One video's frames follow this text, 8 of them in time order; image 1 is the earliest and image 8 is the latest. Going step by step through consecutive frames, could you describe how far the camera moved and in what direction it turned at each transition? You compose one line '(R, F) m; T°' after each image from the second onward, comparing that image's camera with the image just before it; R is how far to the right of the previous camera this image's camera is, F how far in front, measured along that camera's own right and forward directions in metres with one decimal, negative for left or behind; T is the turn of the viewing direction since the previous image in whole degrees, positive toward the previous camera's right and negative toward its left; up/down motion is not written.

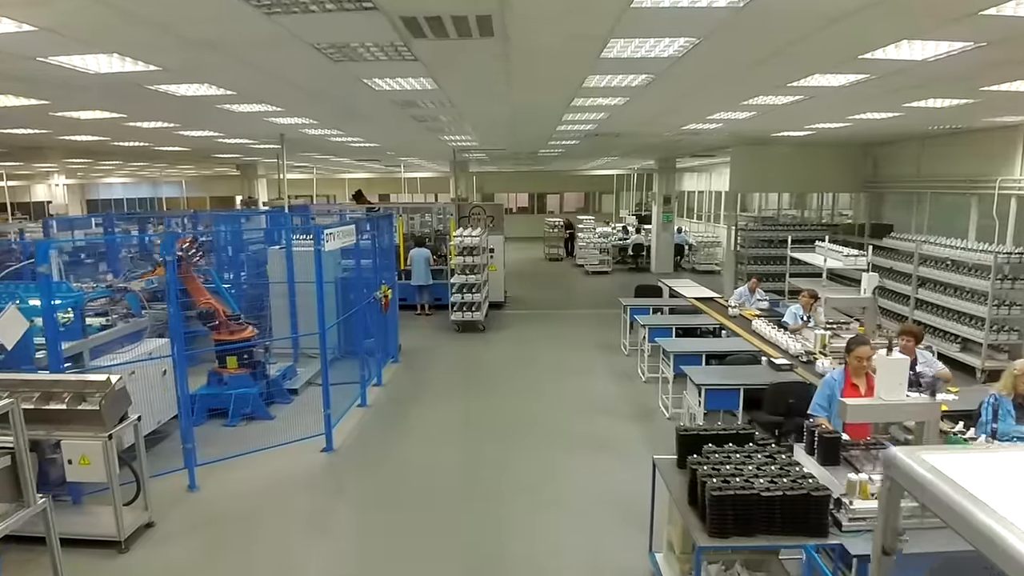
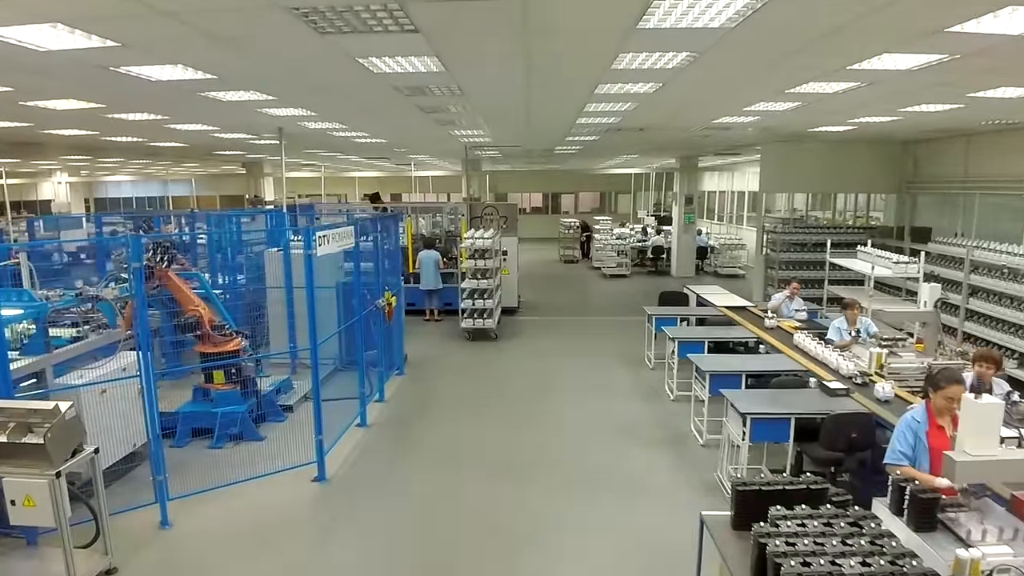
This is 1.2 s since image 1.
(0.0, +0.6) m; -1°
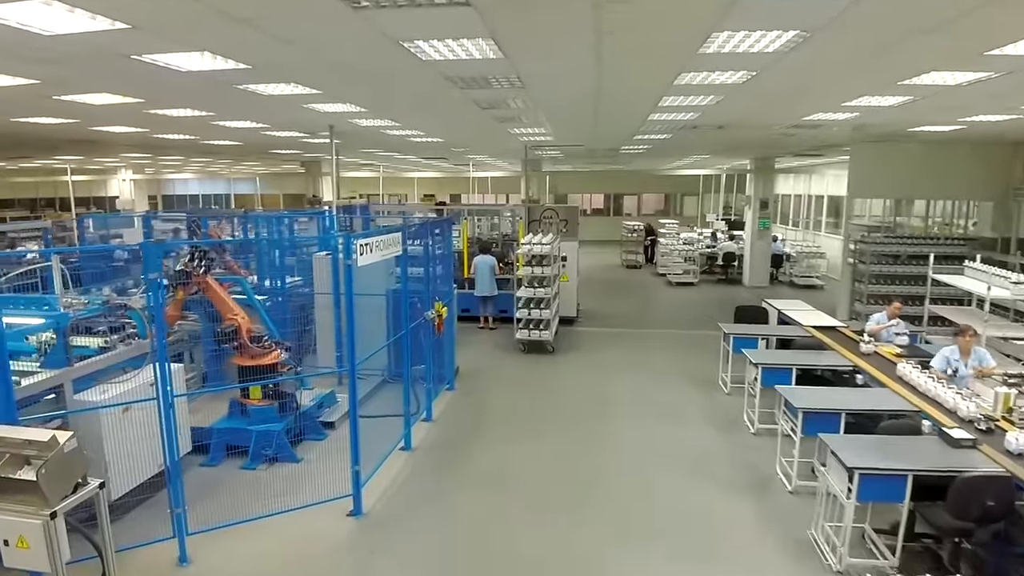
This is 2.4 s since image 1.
(0.0, +0.6) m; -5°
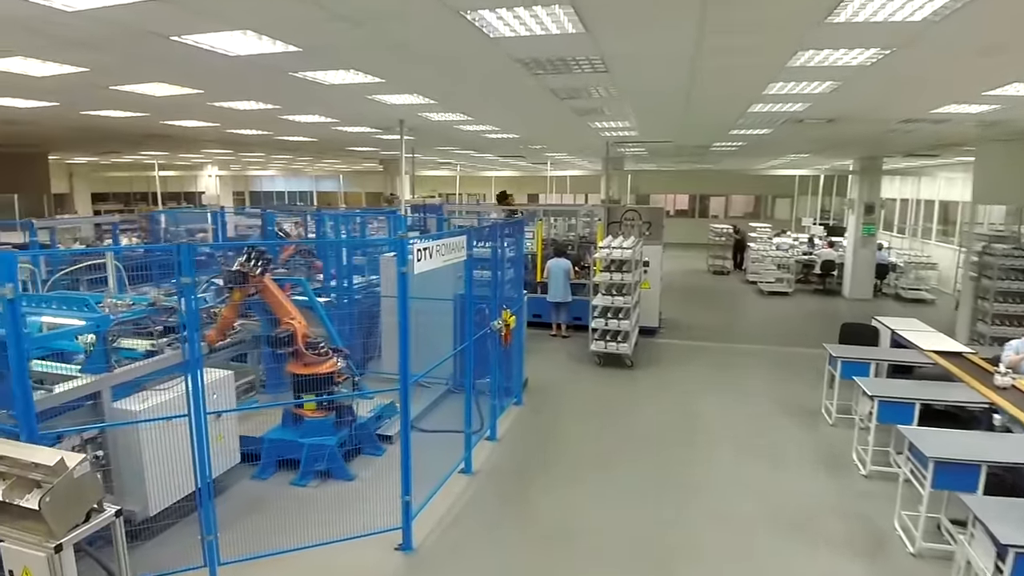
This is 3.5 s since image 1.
(0.0, +0.5) m; -6°
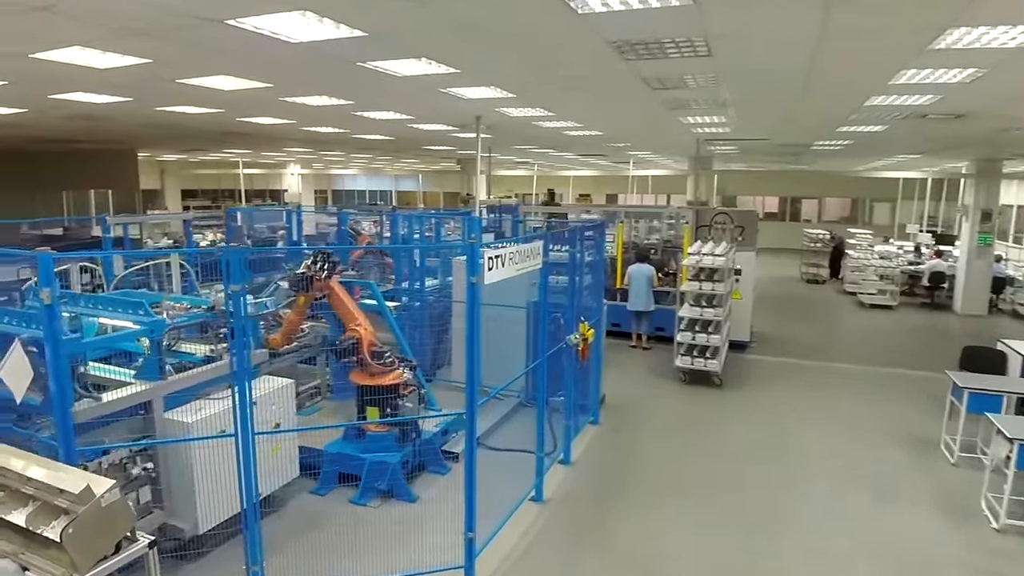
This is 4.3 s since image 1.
(0.0, +0.4) m; -6°
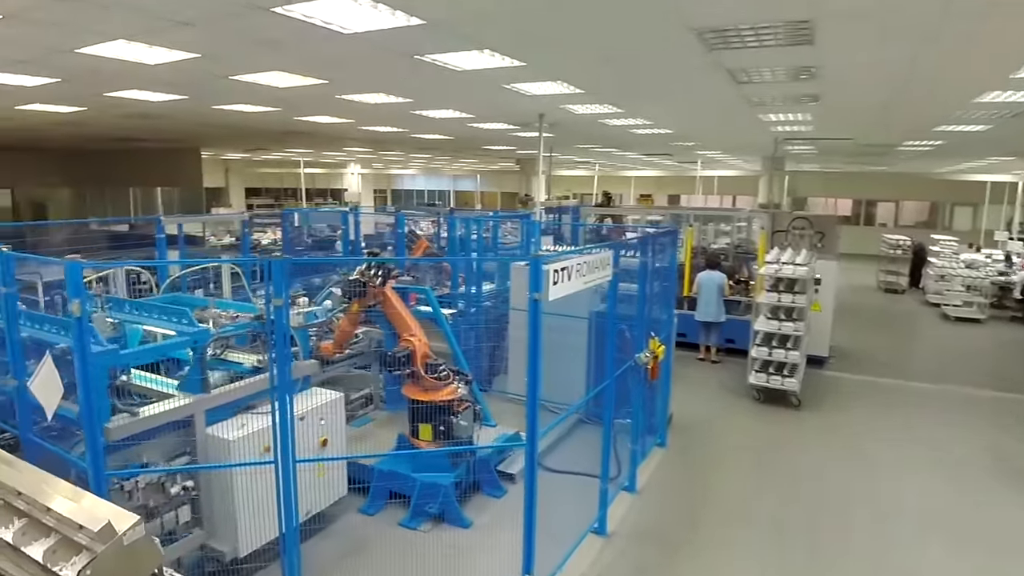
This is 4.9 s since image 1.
(0.0, +0.3) m; -4°
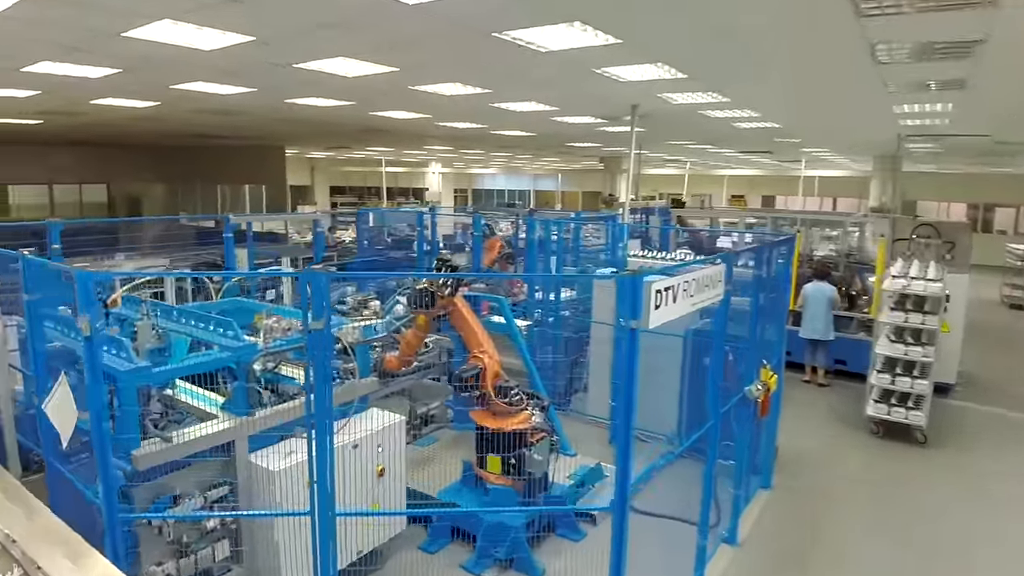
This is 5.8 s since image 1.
(0.0, +0.5) m; -6°
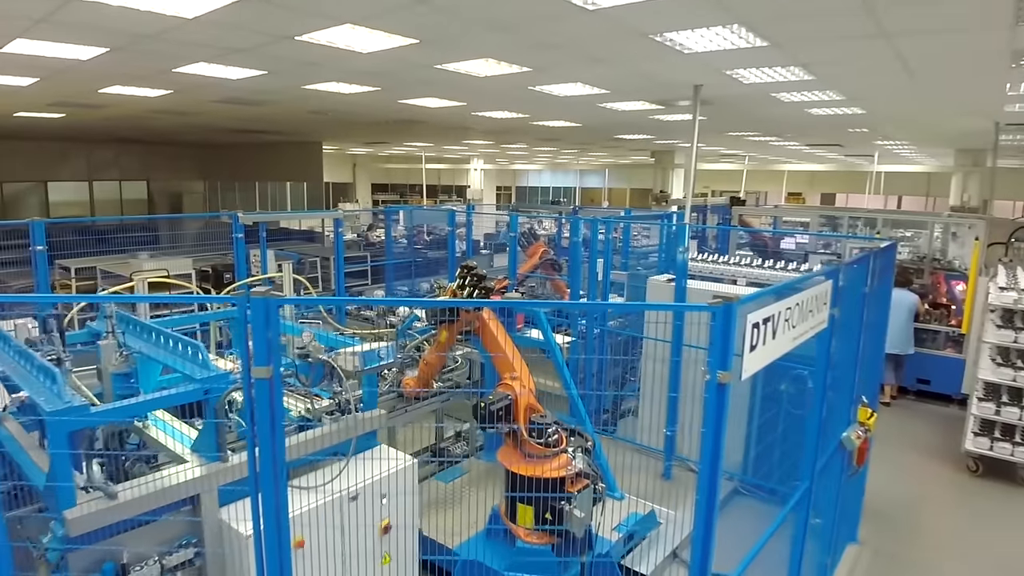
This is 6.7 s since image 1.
(0.0, +0.7) m; -4°
